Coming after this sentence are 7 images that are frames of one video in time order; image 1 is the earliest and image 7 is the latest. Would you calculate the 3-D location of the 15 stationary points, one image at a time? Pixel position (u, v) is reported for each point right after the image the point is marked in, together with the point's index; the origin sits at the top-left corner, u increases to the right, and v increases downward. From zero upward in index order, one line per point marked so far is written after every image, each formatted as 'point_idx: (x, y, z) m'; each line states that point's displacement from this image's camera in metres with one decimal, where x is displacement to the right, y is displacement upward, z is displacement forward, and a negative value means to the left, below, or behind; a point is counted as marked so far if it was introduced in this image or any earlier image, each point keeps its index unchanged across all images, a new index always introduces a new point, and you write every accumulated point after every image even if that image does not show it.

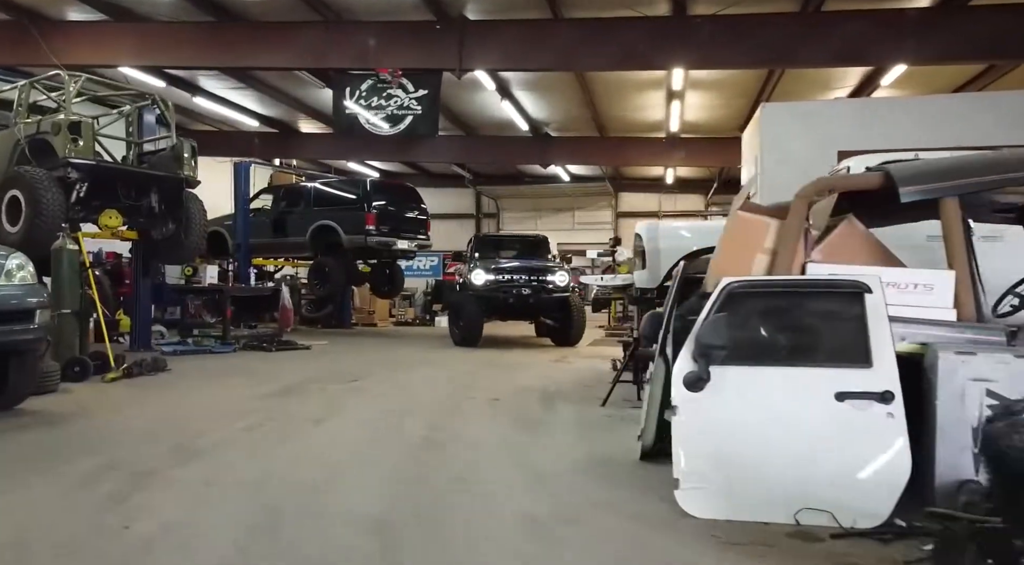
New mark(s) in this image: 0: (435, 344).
0: (-1.2, -1.0, +12.2) m
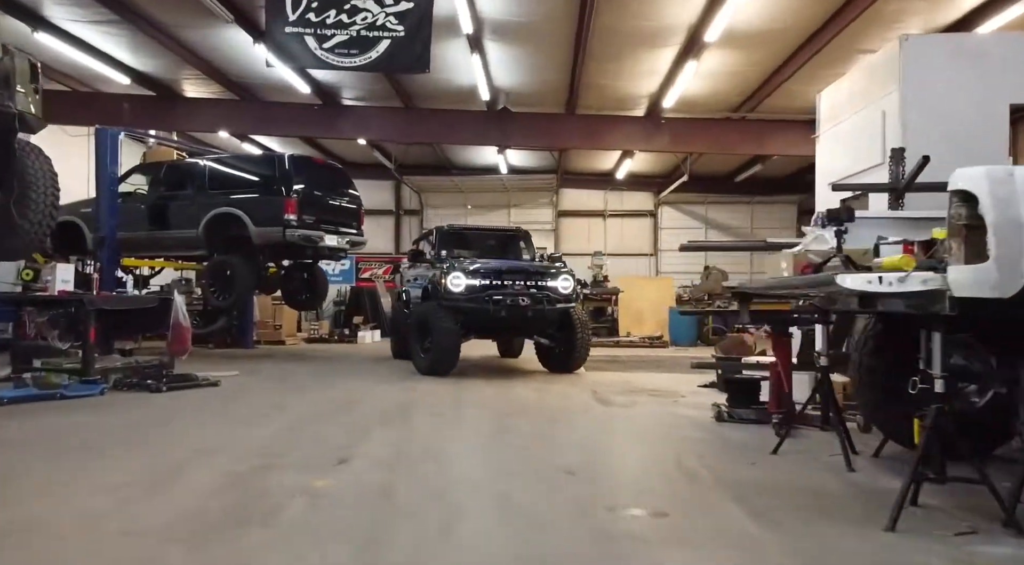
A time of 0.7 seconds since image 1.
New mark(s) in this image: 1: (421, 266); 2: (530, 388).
0: (-1.5, -1.1, +9.1) m
1: (-1.2, +0.2, +10.2) m
2: (+0.2, -1.1, +7.6) m
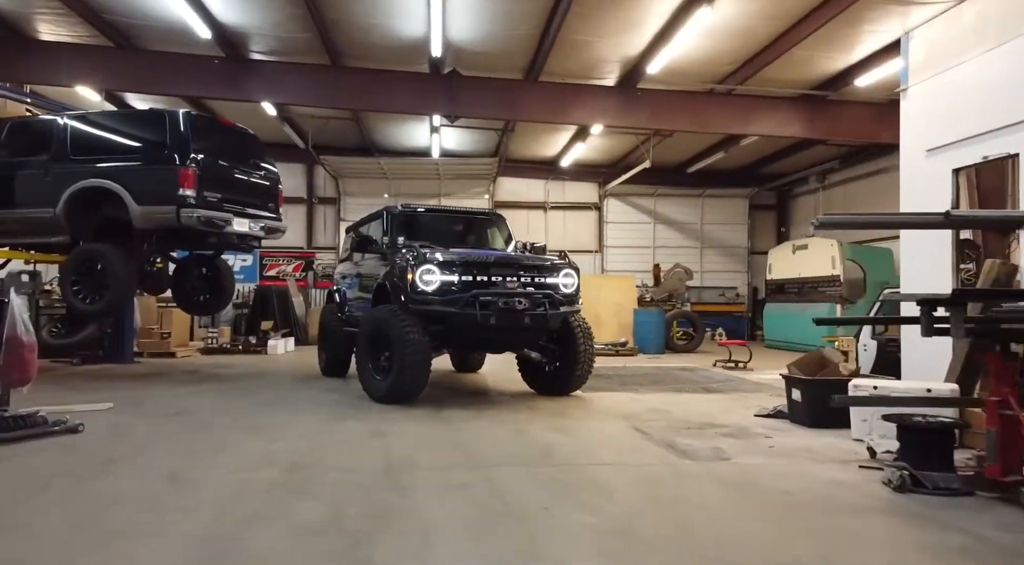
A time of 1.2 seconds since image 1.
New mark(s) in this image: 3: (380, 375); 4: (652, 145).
0: (-1.6, -1.0, +6.8) m
1: (-1.5, +0.2, +7.9) m
2: (+0.2, -1.0, +5.5) m
3: (-1.1, -0.8, +6.6) m
4: (+2.6, +2.6, +13.9) m
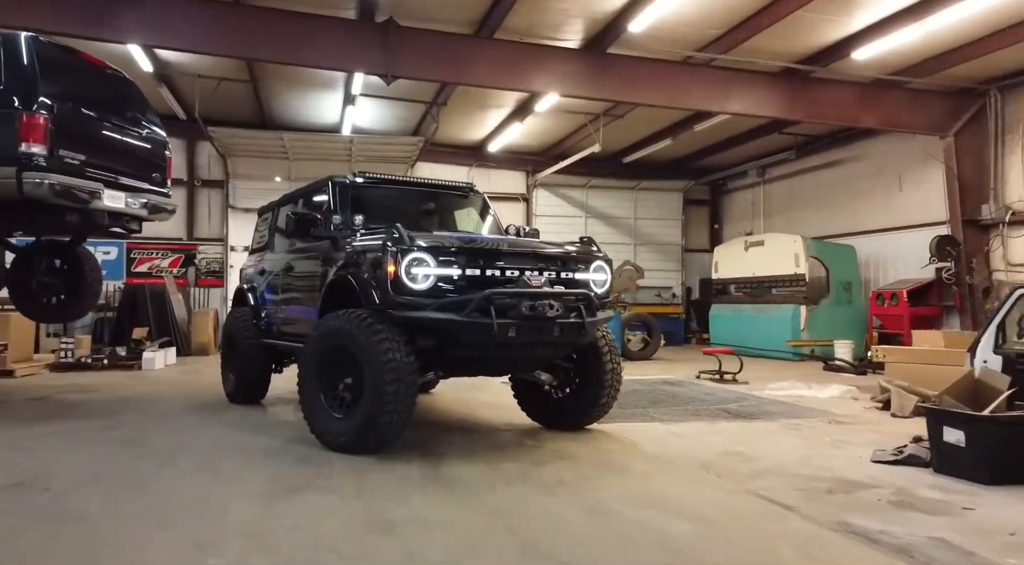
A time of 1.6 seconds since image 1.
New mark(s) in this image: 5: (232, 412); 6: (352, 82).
0: (-1.6, -1.0, +4.7) m
1: (-1.6, +0.3, +5.8) m
2: (+0.5, -1.0, +3.7) m
3: (-1.0, -0.8, +4.5) m
4: (+1.5, +2.6, +12.4) m
5: (-2.3, -1.1, +6.2) m
6: (-2.4, +3.0, +11.2) m
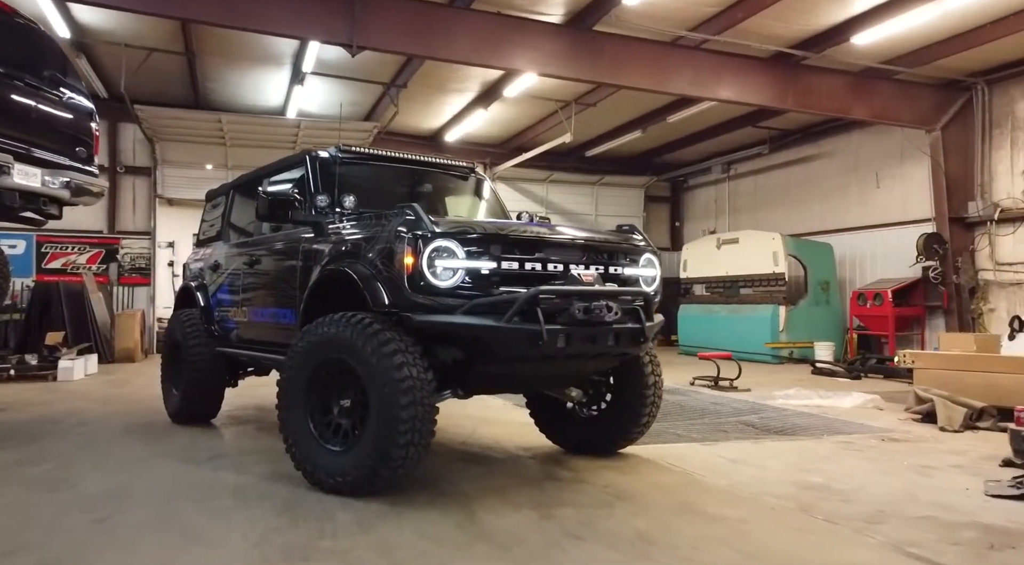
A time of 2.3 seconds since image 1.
0: (-1.4, -1.0, +3.6) m
1: (-1.5, +0.3, +4.8) m
2: (+0.7, -1.0, +2.9) m
3: (-0.8, -0.8, +3.5) m
4: (+0.9, +2.6, +11.6) m
5: (-2.2, -1.0, +5.1) m
6: (-2.8, +3.0, +10.0) m
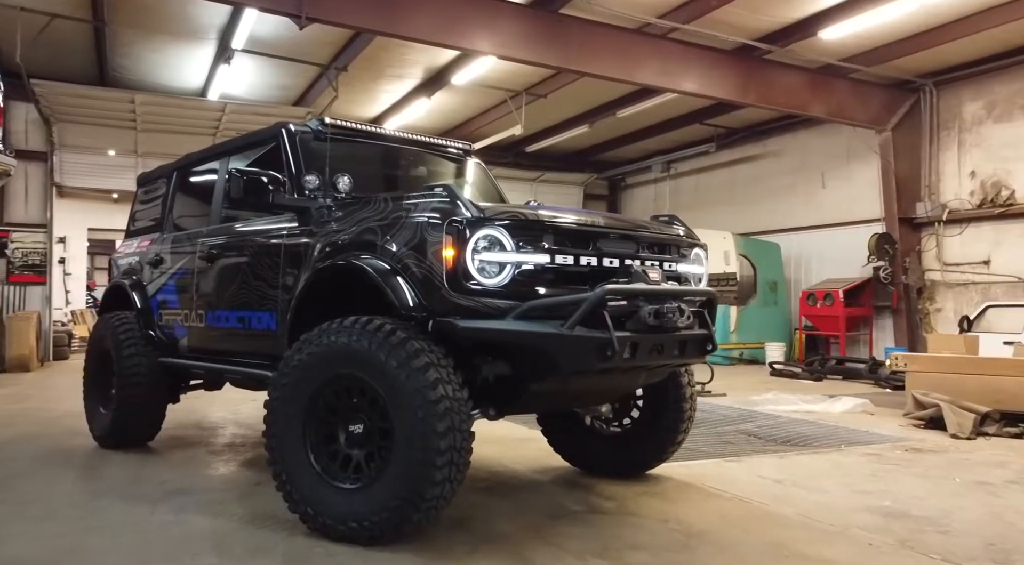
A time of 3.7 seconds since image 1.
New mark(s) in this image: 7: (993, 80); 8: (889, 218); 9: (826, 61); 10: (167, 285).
0: (-1.2, -1.0, +2.9) m
1: (-1.5, +0.3, +4.0) m
2: (+1.0, -1.0, +2.3) m
3: (-0.6, -0.8, +2.8) m
4: (+0.1, +2.6, +11.0) m
5: (-2.2, -1.0, +4.2) m
6: (-3.4, +3.0, +9.1) m
7: (+6.0, +2.5, +9.4) m
8: (+5.1, +0.9, +10.2) m
9: (+3.9, +2.7, +9.4) m
10: (-2.0, 0.0, +4.4) m
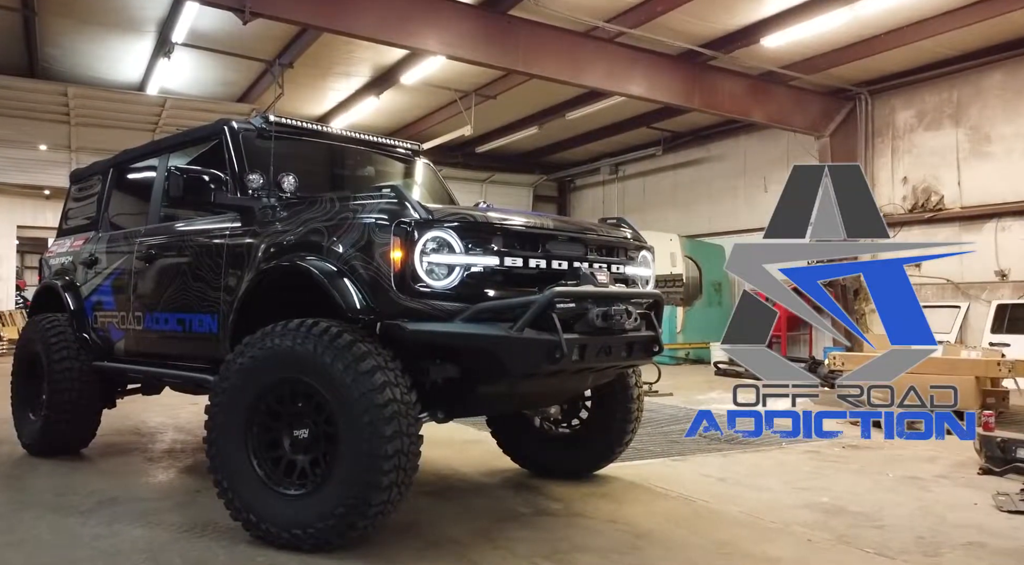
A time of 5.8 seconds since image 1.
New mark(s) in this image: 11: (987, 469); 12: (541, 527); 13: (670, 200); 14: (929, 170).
0: (-1.4, -1.0, +2.8) m
1: (-1.7, +0.3, +3.8) m
2: (+0.8, -1.0, +2.4) m
3: (-0.8, -0.8, +2.8) m
4: (-0.6, +2.6, +11.0) m
5: (-2.5, -1.0, +4.0) m
6: (-4.0, +3.0, +8.8) m
7: (+5.4, +2.5, +9.8) m
8: (+4.4, +0.9, +10.6) m
9: (+3.3, +2.7, +9.6) m
10: (-2.3, 0.0, +4.3) m
11: (+2.5, -1.0, +4.0) m
12: (+0.1, -1.0, +3.1) m
13: (+2.9, +1.5, +13.8) m
14: (+5.4, +1.5, +9.7) m
